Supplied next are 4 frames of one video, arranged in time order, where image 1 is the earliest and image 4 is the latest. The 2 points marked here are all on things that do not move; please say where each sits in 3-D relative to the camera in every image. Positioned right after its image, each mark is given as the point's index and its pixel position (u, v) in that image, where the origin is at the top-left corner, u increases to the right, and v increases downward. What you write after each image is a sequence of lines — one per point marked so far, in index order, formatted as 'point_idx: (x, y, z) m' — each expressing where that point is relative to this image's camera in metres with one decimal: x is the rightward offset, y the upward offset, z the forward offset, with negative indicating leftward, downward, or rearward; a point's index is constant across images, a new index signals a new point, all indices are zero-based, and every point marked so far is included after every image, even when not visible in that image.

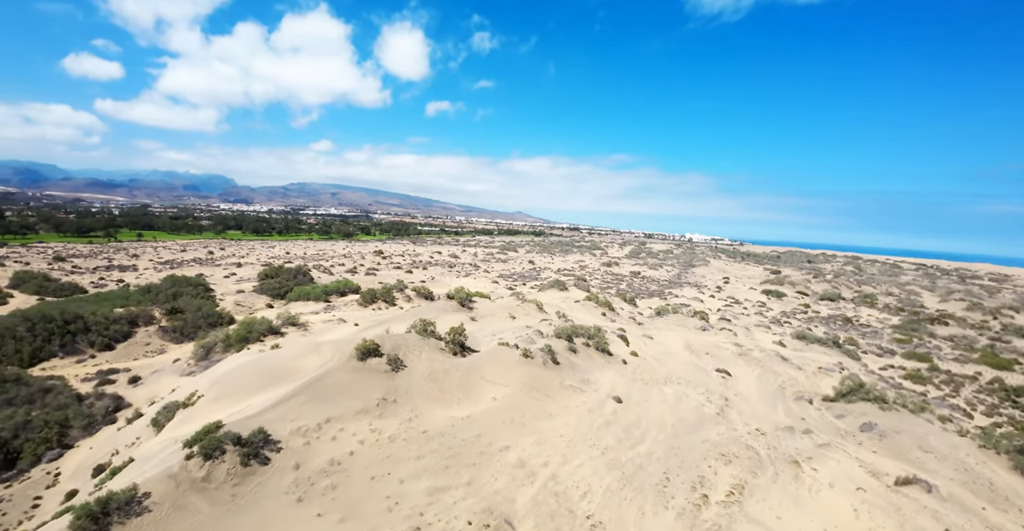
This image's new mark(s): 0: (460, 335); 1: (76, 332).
0: (-1.8, -2.4, +14.2) m
1: (-20.4, -3.1, +18.7) m
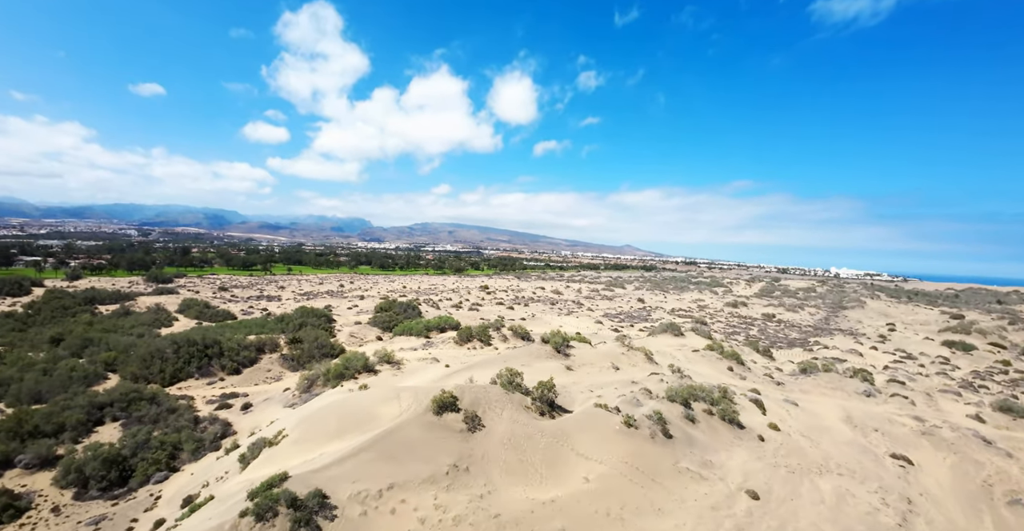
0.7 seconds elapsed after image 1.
0: (+1.1, -3.8, +12.3) m
1: (-15.7, -4.8, +21.4) m
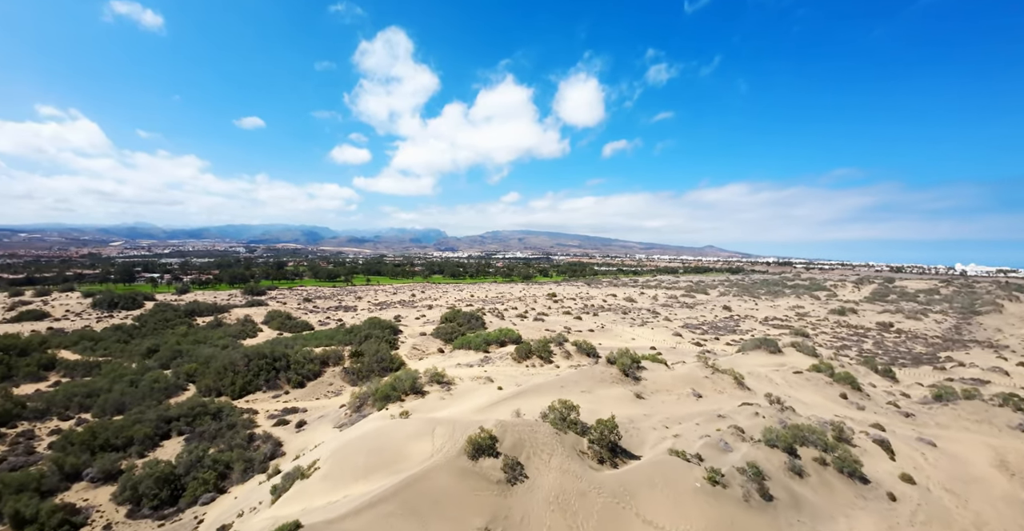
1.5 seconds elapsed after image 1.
0: (+2.5, -4.1, +10.1) m
1: (-12.5, -5.6, +22.0) m
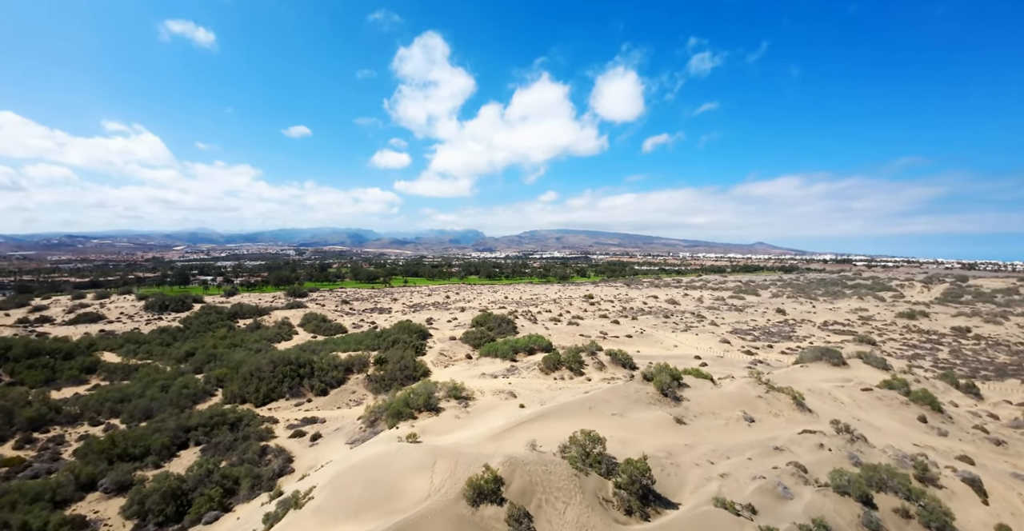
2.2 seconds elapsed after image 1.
0: (+2.7, -4.2, +8.4) m
1: (-11.1, -5.9, +21.7) m
